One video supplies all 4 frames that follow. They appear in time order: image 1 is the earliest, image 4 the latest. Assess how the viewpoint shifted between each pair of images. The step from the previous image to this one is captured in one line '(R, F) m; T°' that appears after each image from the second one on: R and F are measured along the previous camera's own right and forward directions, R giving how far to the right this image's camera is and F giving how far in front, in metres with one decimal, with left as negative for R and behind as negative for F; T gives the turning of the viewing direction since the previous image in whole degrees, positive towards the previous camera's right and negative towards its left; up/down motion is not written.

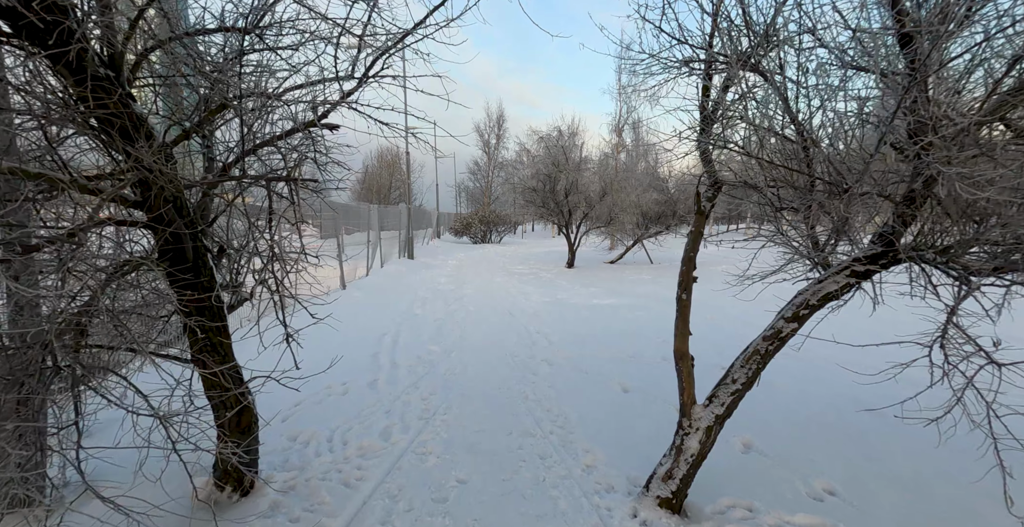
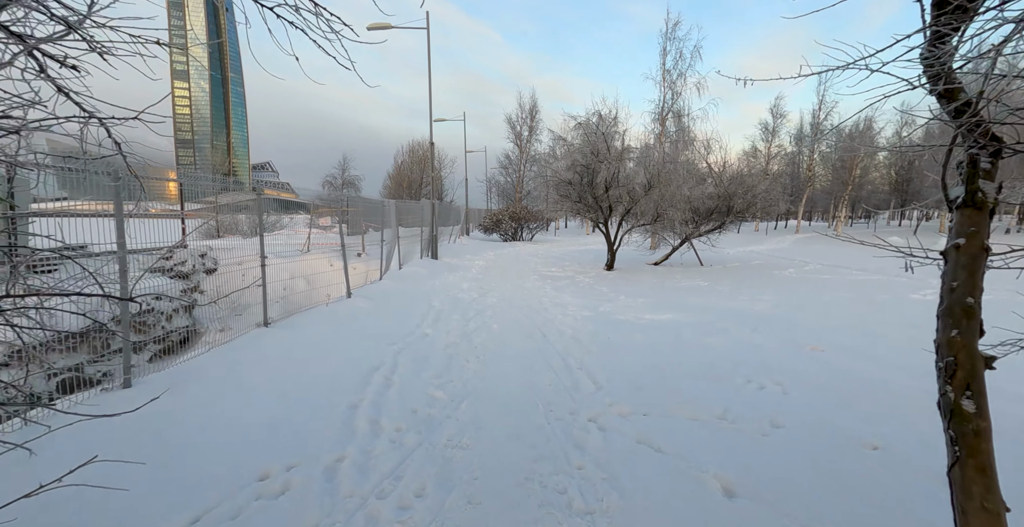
(0.0, +1.4) m; -4°
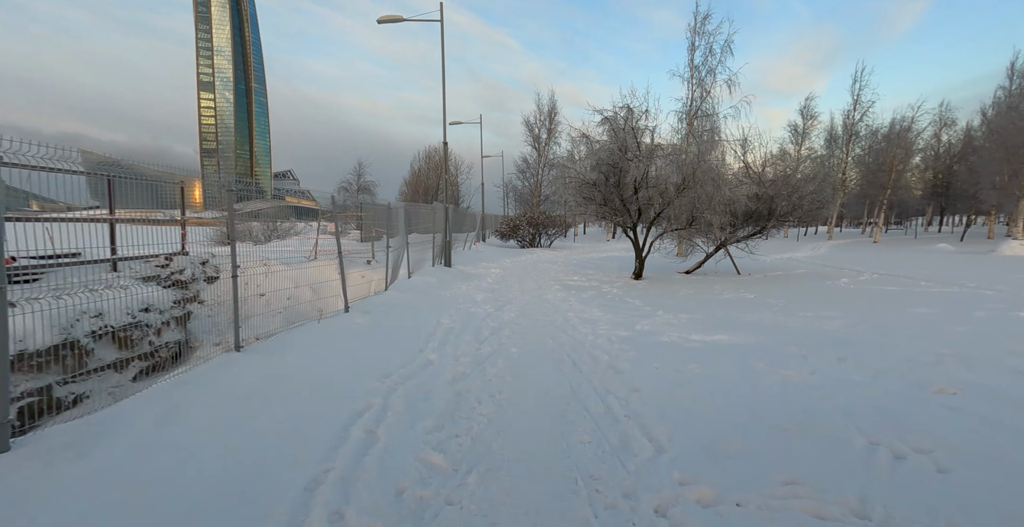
(-0.1, +1.0) m; -2°
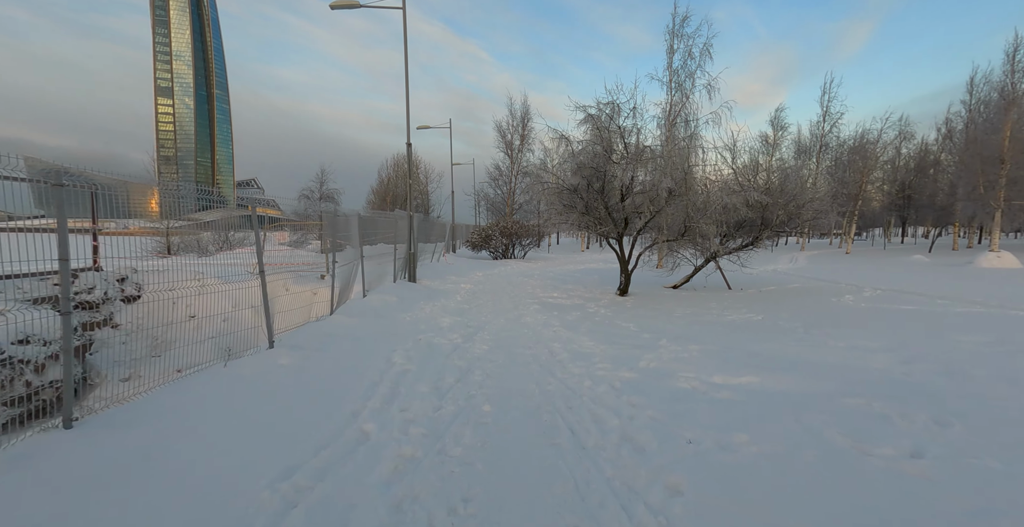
(0.0, +1.3) m; +4°
